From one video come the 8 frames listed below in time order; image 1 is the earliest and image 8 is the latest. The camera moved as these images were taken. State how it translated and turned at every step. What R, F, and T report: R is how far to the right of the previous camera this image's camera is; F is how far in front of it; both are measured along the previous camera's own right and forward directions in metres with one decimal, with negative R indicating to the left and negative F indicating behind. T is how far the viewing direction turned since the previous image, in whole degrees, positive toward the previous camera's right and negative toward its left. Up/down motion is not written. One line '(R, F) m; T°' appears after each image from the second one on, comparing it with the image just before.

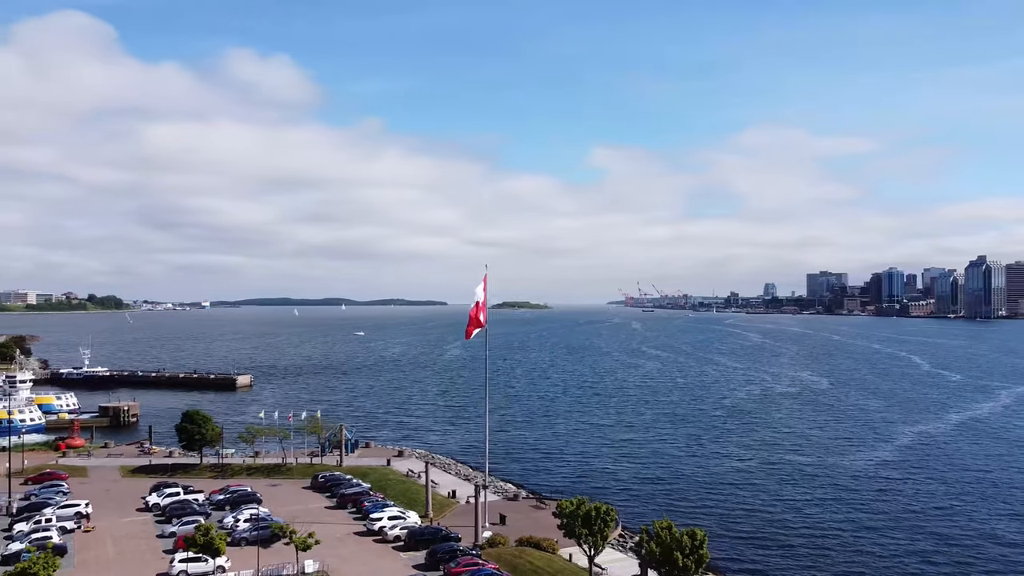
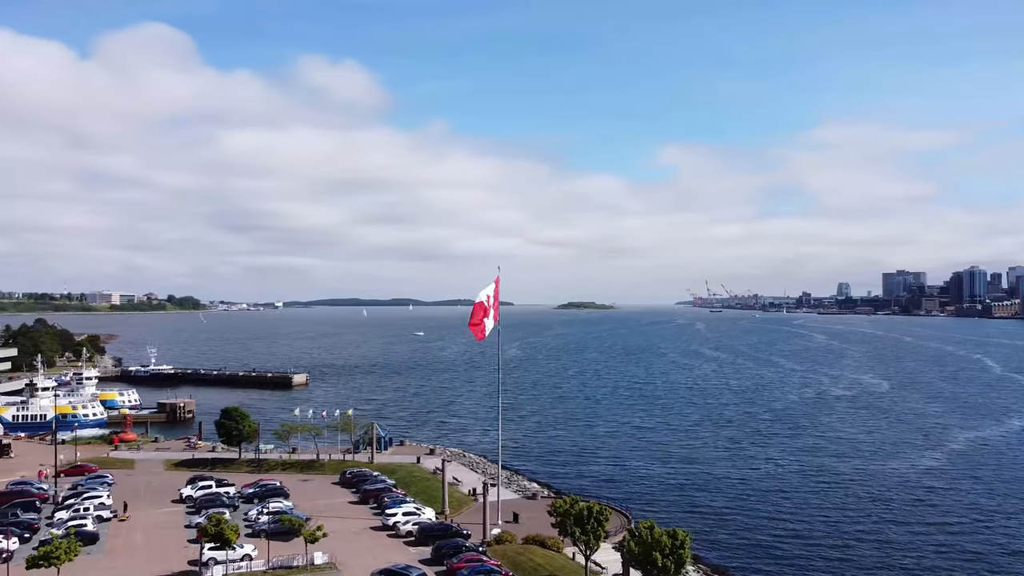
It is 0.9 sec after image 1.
(+2.1, -0.4) m; -5°
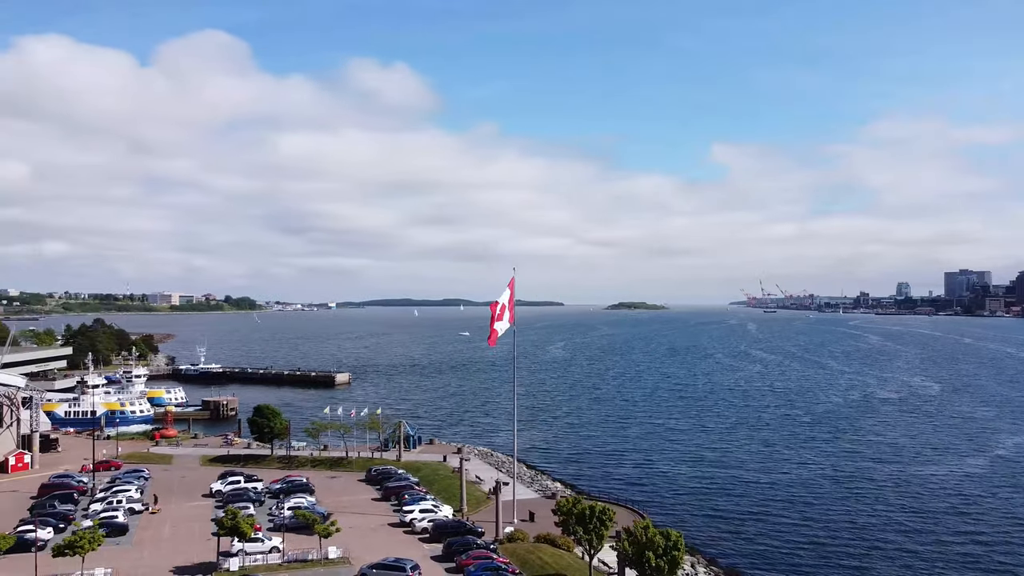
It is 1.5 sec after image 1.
(+1.4, -0.3) m; -4°
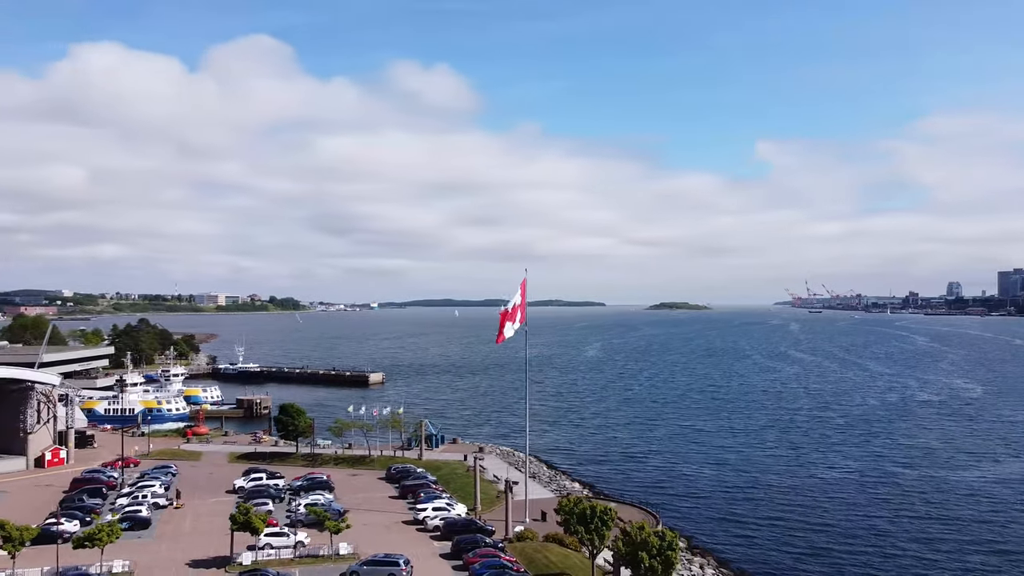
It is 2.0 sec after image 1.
(+1.2, -0.2) m; -3°
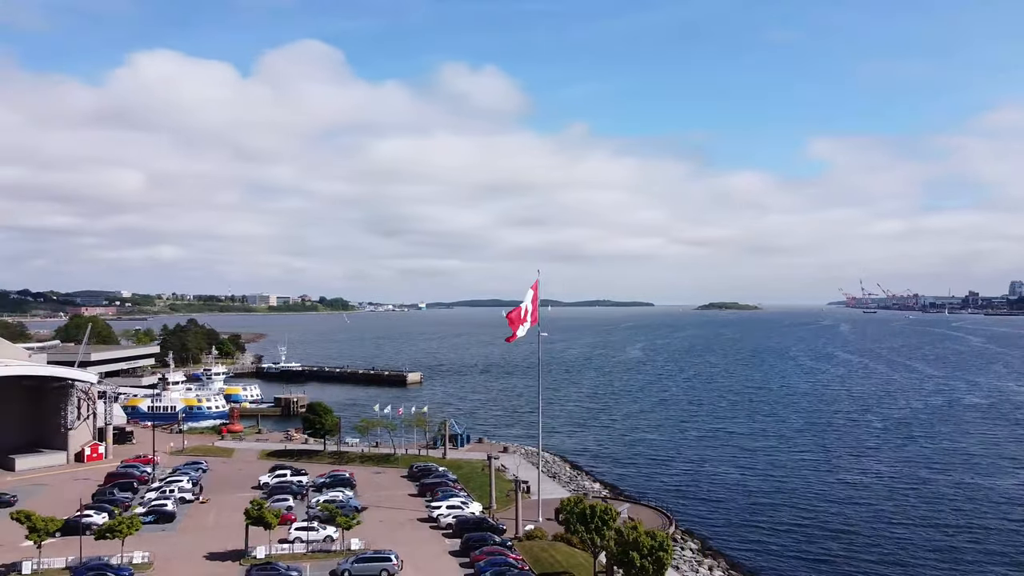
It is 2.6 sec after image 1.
(+1.4, -0.2) m; -3°
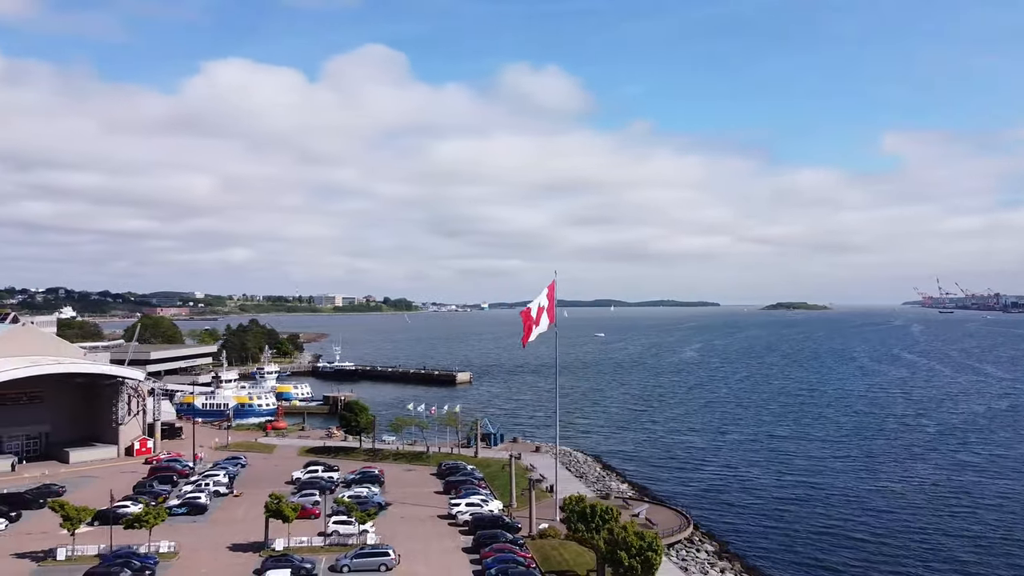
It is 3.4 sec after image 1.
(+1.8, -0.3) m; -4°
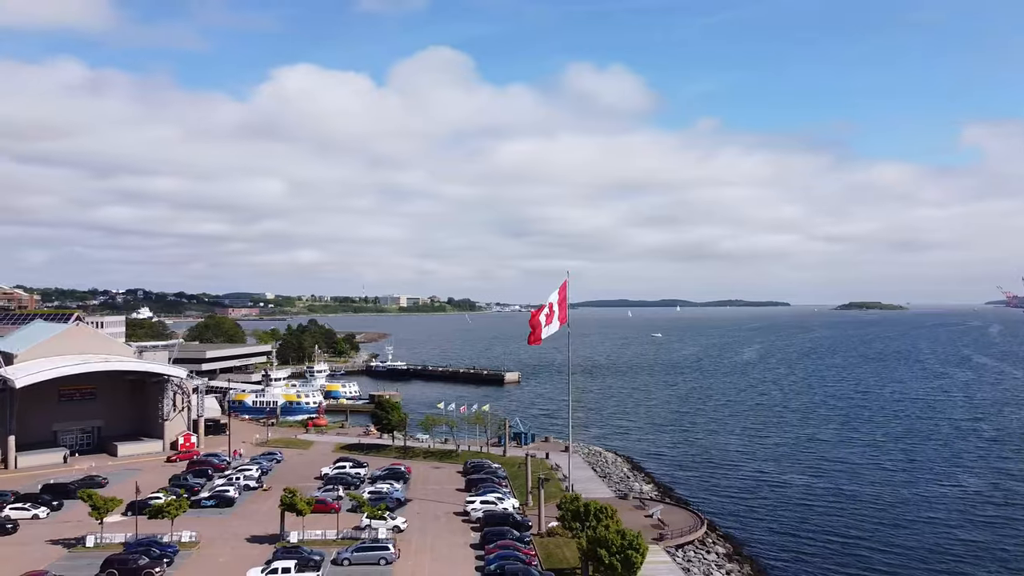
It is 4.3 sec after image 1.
(+2.1, -0.3) m; -4°
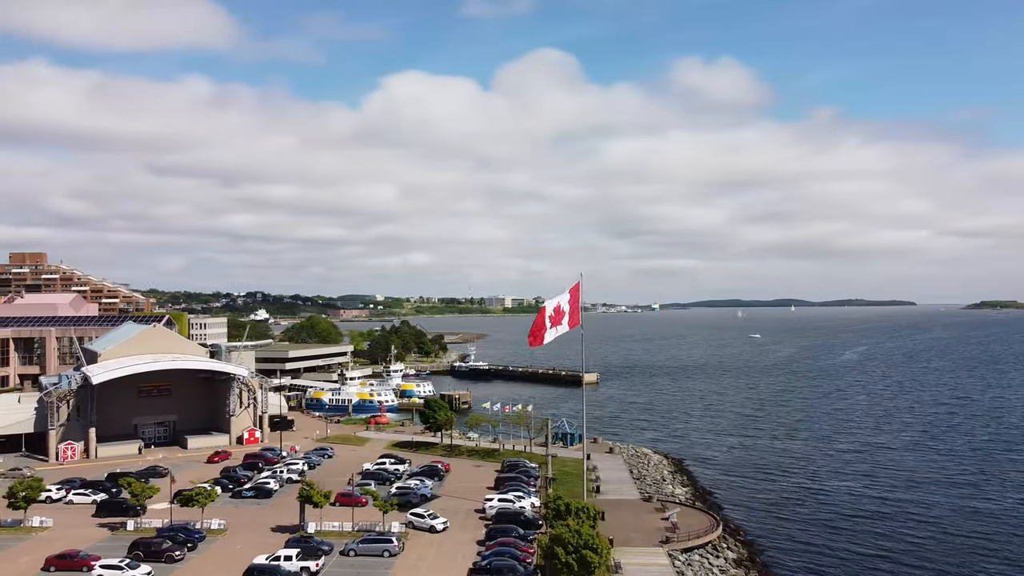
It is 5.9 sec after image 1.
(+3.8, -0.3) m; -7°
